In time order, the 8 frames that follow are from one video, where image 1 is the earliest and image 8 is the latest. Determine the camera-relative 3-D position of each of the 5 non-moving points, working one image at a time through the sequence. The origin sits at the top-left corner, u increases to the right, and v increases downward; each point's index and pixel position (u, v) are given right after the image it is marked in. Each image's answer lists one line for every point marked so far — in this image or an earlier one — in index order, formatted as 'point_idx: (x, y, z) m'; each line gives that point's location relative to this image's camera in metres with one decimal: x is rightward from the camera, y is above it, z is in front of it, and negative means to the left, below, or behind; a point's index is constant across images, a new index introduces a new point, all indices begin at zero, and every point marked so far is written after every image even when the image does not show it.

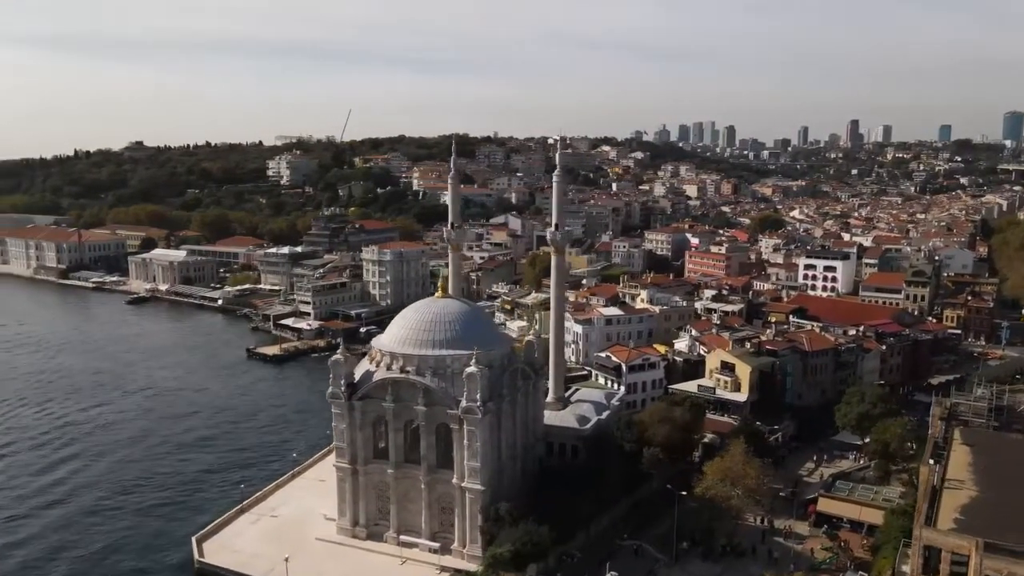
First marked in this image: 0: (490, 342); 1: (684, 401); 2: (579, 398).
0: (-0.3, -0.8, +11.4) m
1: (+3.2, -2.2, +14.0) m
2: (+1.2, -2.1, +14.1) m
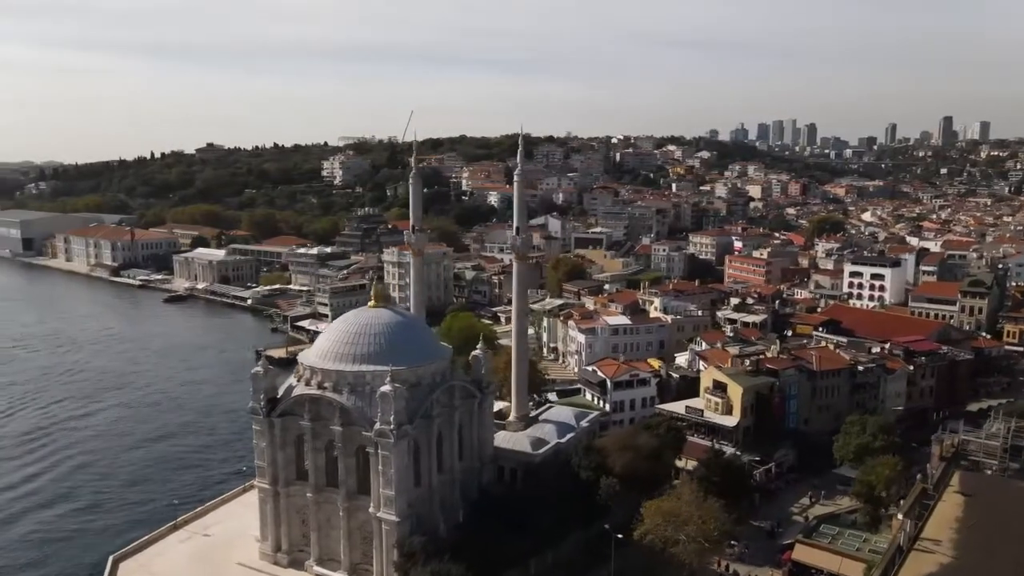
0: (-1.3, -1.0, +10.4) m
1: (+2.5, -2.4, +12.7) m
2: (+0.5, -2.3, +13.0) m
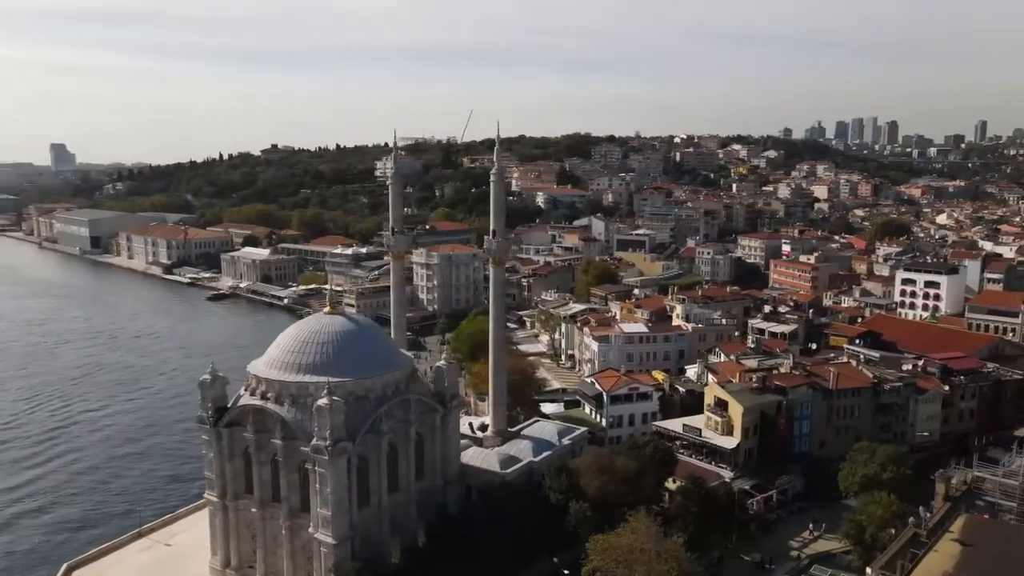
0: (-1.9, -1.1, +9.8) m
1: (+2.1, -2.5, +11.7) m
2: (+0.2, -2.4, +12.2) m
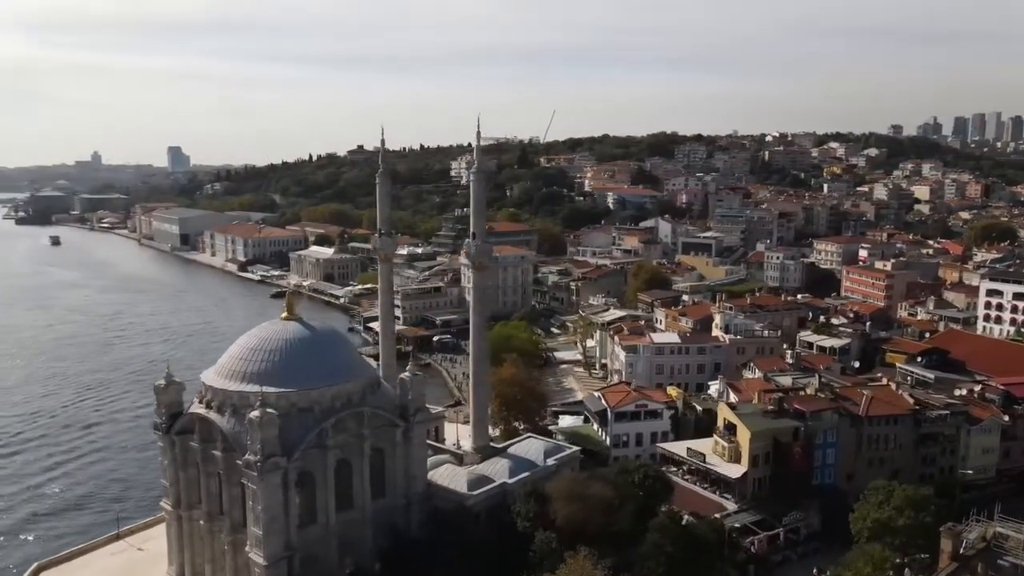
0: (-2.4, -1.1, +9.3) m
1: (+1.7, -2.6, +10.7) m
2: (-0.1, -2.6, +11.4) m
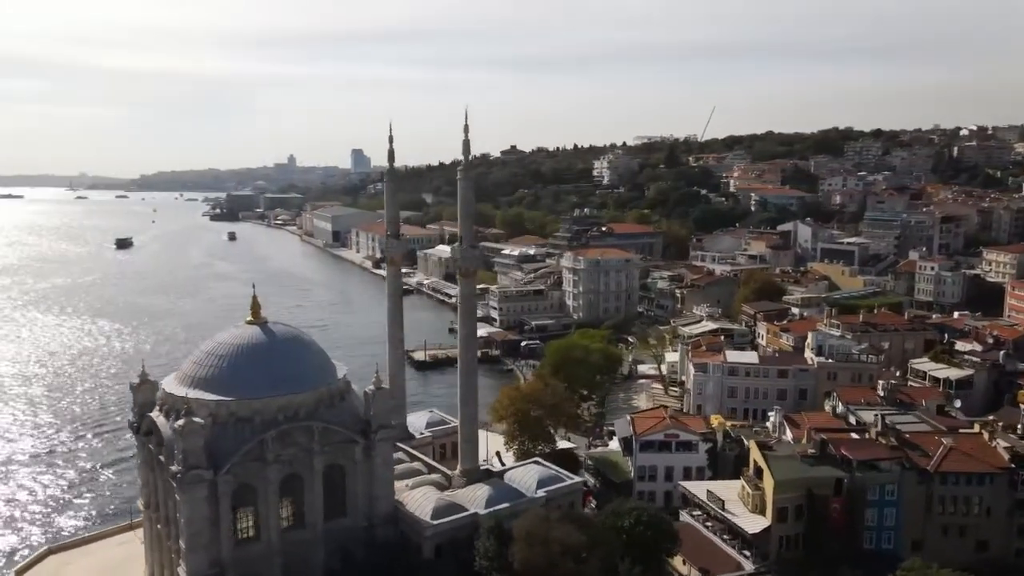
0: (-2.9, -1.2, +8.8) m
1: (+1.4, -2.8, +9.2) m
2: (-0.3, -2.7, +10.4) m
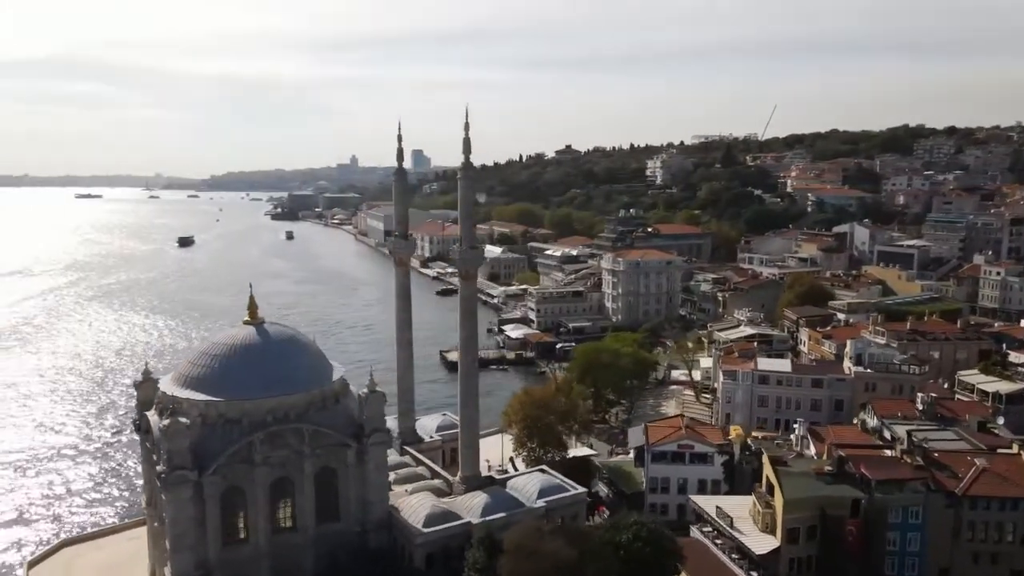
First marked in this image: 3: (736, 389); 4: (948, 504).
0: (-3.0, -1.2, +8.7) m
1: (+1.3, -2.9, +8.8) m
2: (-0.3, -2.7, +10.1) m
3: (+4.6, -2.0, +15.0) m
4: (+5.2, -2.6, +8.9) m
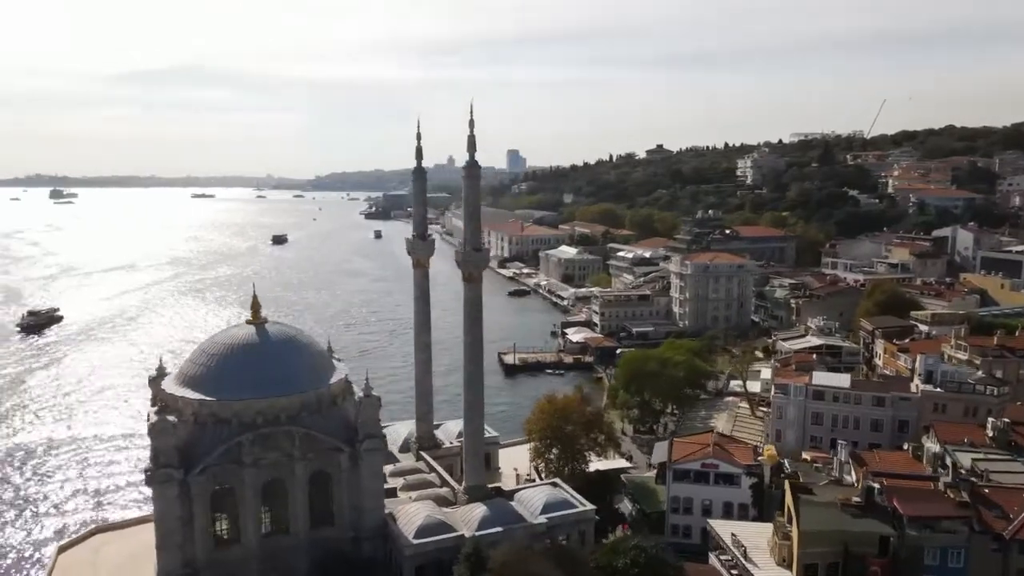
0: (-3.1, -1.2, +8.7) m
1: (+1.2, -3.0, +8.2) m
2: (-0.2, -2.8, +9.7) m
3: (+5.2, -2.2, +13.9) m
4: (+5.1, -2.7, +7.7) m
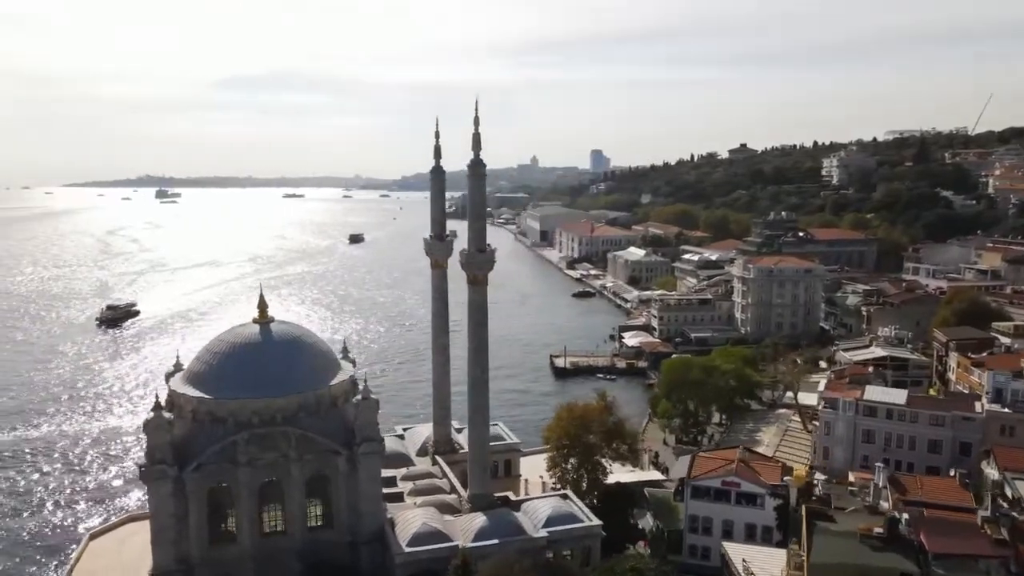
0: (-3.1, -1.2, +8.7) m
1: (+1.1, -3.0, +7.8) m
2: (-0.2, -2.8, +9.4) m
3: (+5.7, -2.3, +13.0) m
4: (+4.9, -2.9, +6.8) m
